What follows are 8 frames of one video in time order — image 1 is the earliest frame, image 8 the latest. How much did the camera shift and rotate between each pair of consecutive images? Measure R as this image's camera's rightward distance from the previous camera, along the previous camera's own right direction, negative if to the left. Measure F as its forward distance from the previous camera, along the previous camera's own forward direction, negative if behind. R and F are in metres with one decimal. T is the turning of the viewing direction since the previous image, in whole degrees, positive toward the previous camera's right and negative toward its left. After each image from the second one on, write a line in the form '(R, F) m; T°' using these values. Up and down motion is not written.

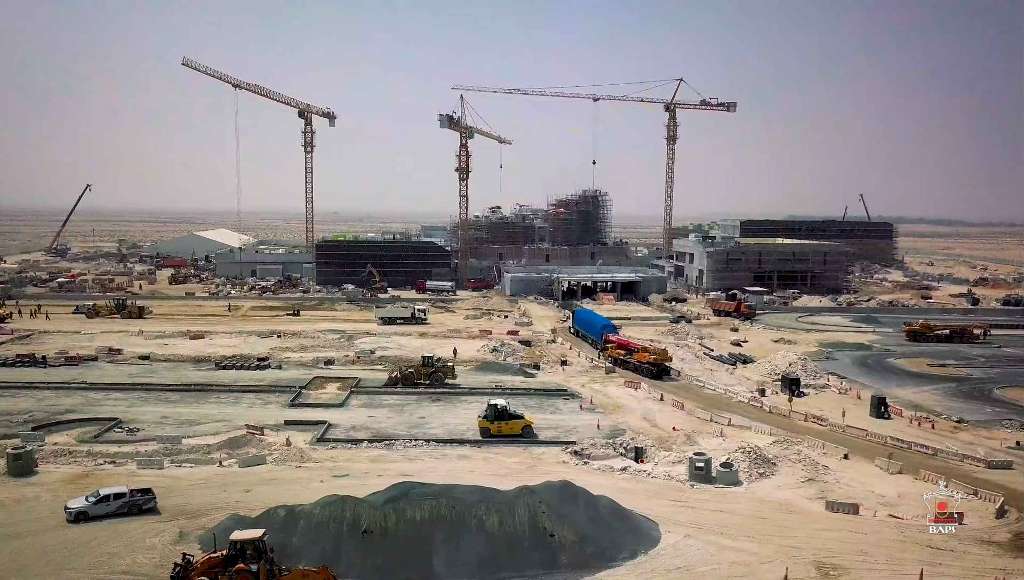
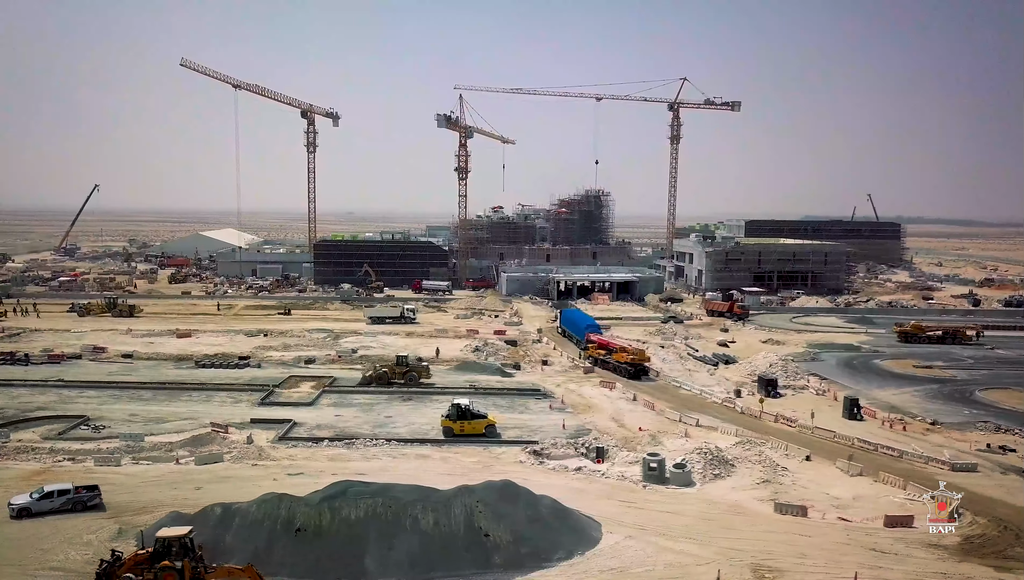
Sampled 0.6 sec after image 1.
(+1.5, +0.1) m; -1°
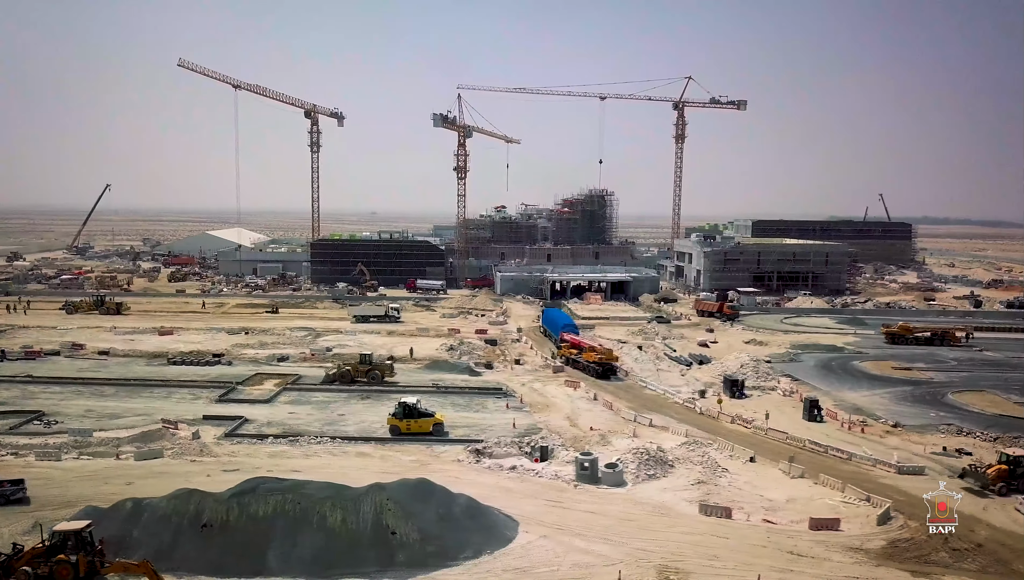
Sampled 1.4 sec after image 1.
(+2.1, +0.1) m; -1°
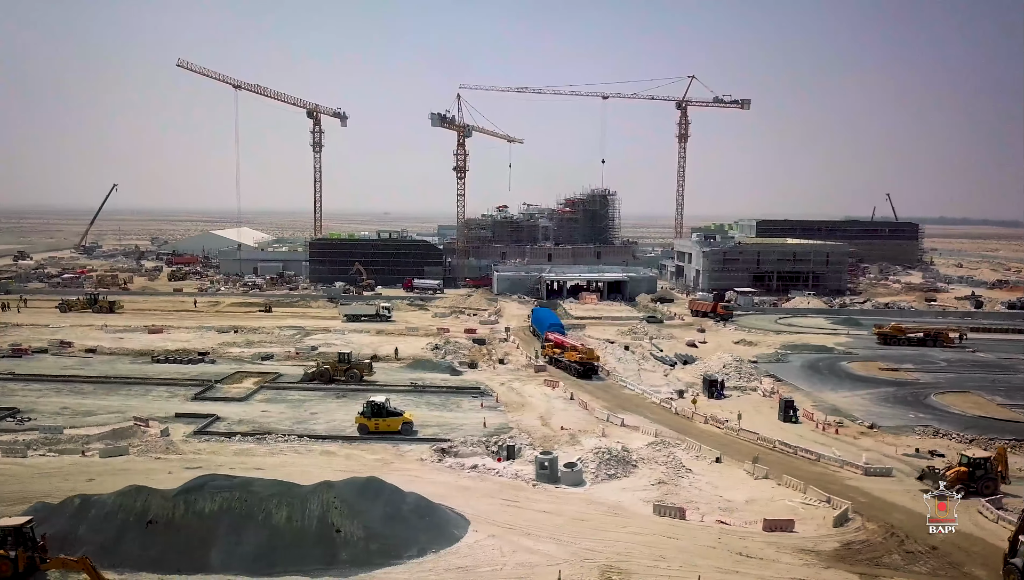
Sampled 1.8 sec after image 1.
(+1.3, +0.1) m; -1°
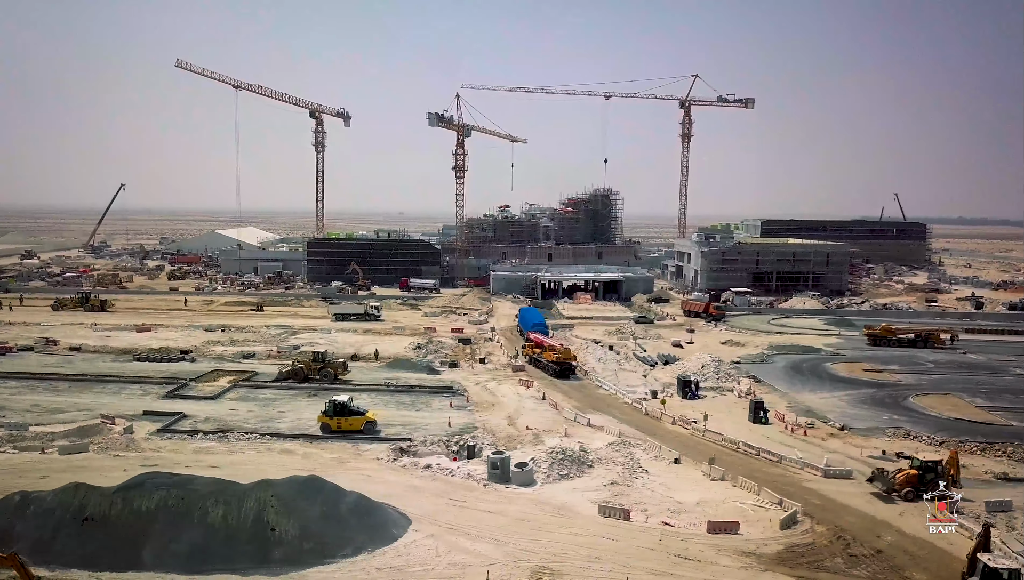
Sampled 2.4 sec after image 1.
(+1.5, +0.1) m; -1°
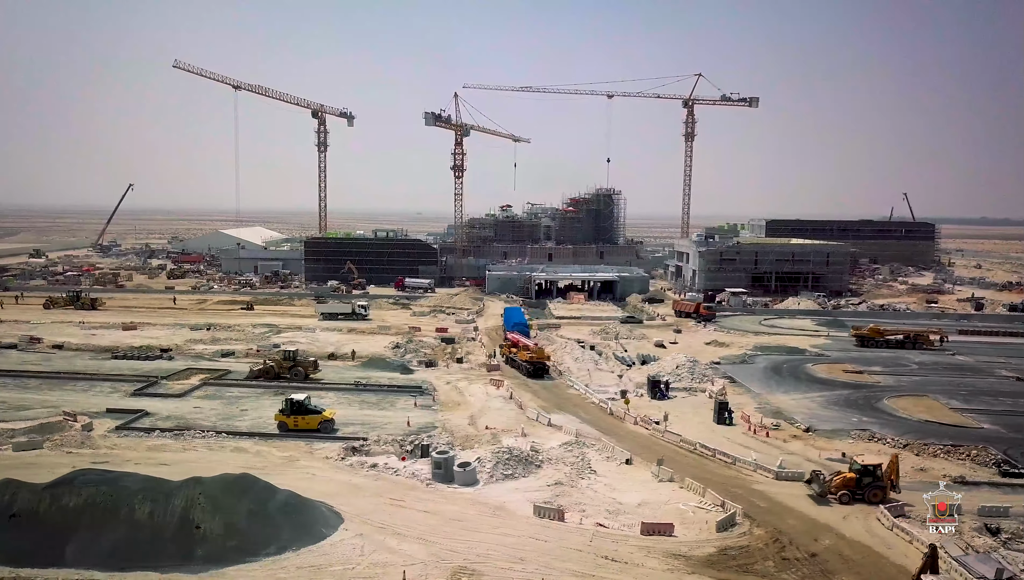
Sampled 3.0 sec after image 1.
(+1.7, +0.1) m; -1°
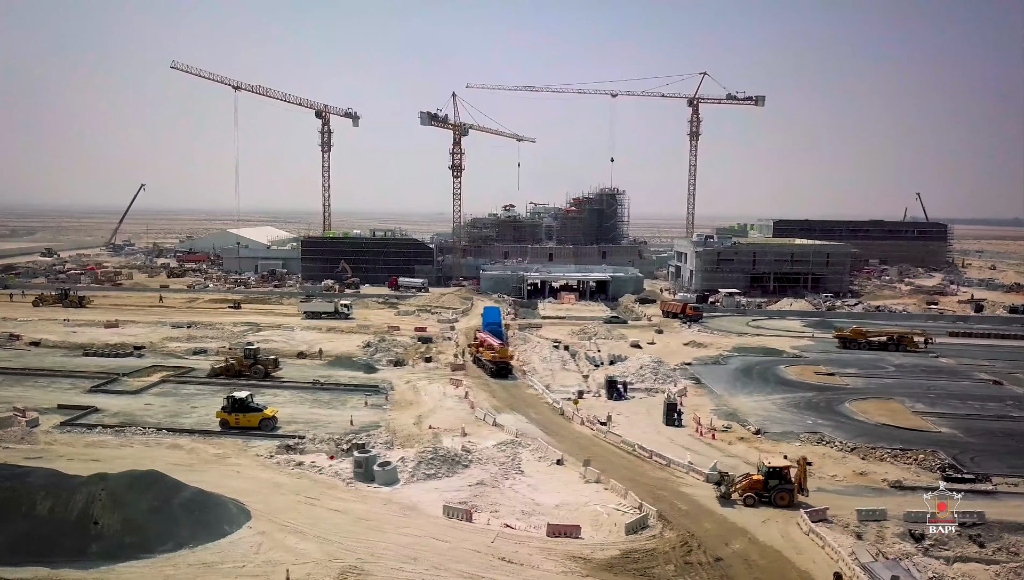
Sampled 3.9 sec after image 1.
(+2.3, +0.2) m; -2°
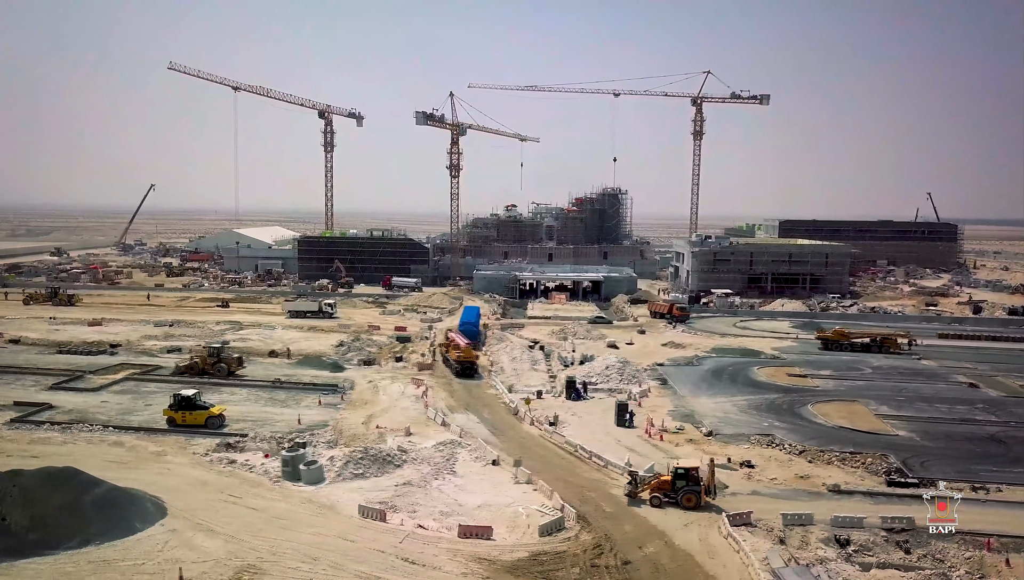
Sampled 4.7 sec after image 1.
(+2.1, +0.2) m; -1°
